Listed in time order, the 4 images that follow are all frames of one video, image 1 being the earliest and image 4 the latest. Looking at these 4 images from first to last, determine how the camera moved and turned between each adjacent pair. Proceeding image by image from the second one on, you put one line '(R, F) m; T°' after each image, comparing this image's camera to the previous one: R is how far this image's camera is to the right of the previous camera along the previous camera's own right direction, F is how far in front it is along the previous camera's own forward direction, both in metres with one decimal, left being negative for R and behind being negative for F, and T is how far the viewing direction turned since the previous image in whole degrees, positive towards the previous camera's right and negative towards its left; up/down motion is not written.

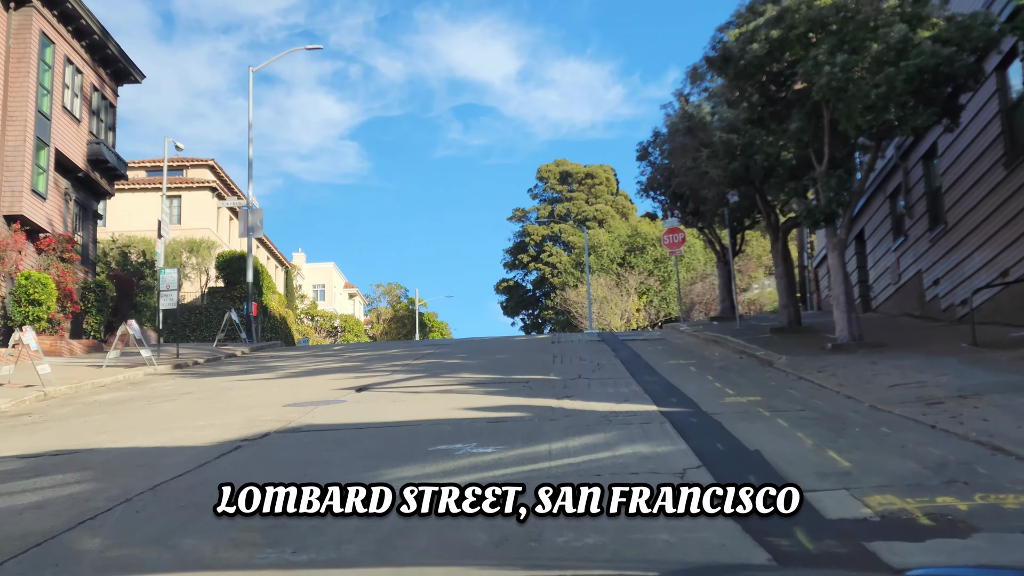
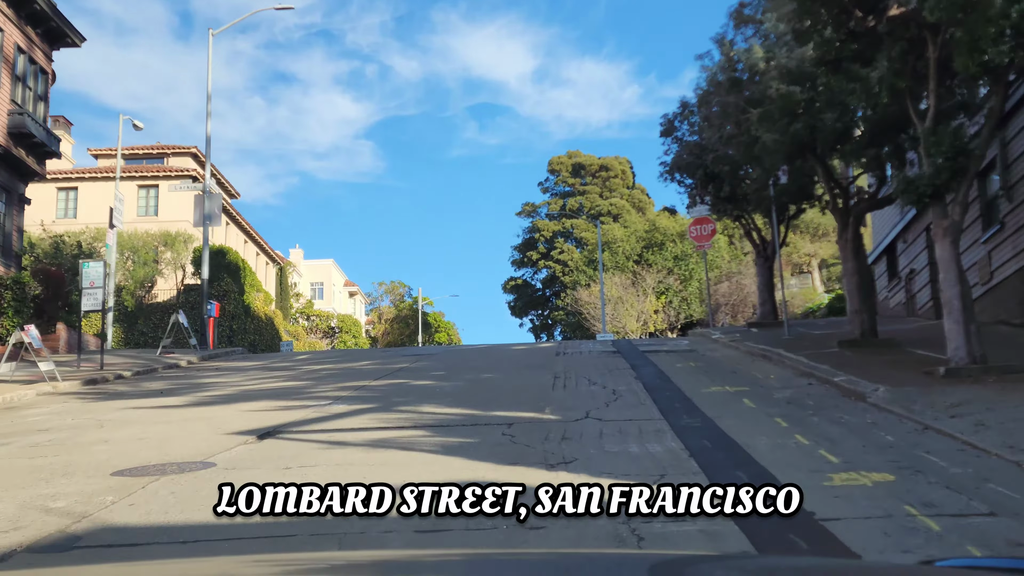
(+0.3, +3.9) m; -1°
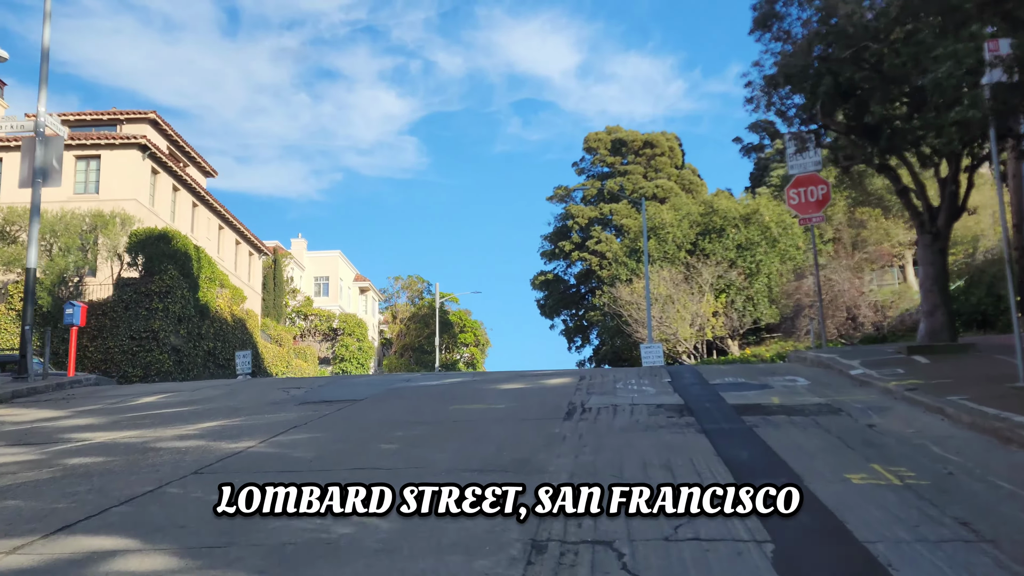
(+0.6, +8.4) m; -2°
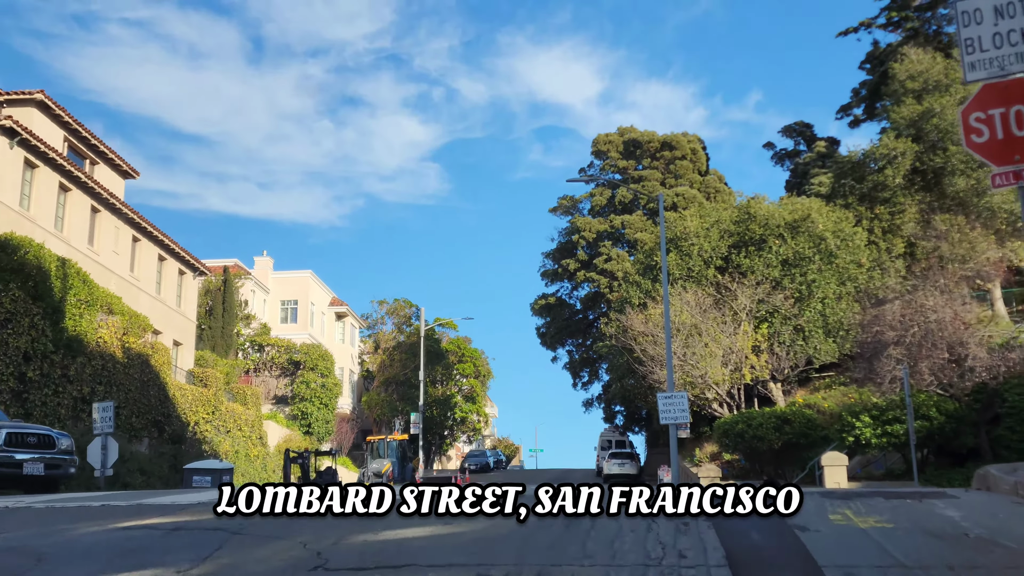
(+1.1, +8.2) m; -1°
